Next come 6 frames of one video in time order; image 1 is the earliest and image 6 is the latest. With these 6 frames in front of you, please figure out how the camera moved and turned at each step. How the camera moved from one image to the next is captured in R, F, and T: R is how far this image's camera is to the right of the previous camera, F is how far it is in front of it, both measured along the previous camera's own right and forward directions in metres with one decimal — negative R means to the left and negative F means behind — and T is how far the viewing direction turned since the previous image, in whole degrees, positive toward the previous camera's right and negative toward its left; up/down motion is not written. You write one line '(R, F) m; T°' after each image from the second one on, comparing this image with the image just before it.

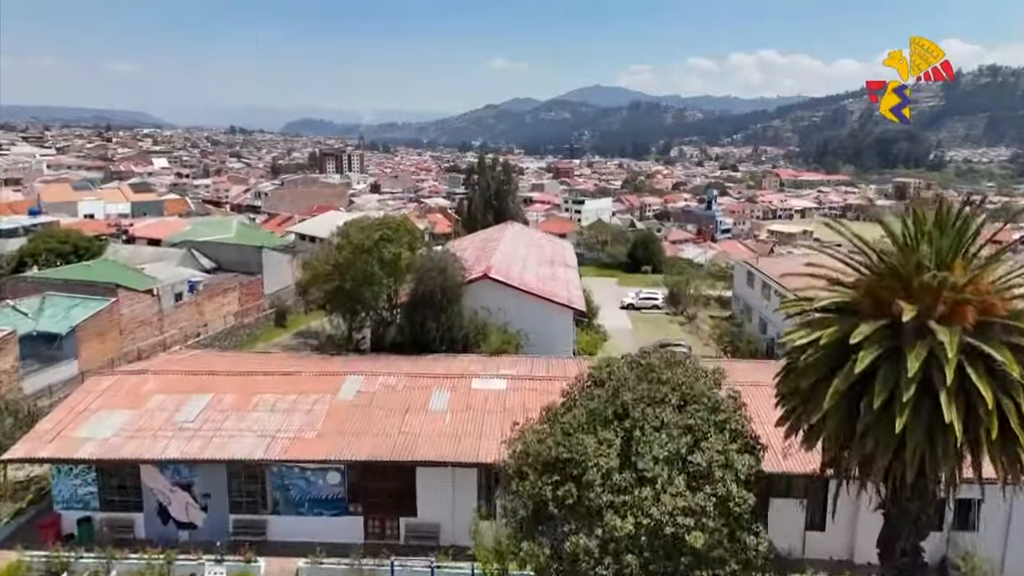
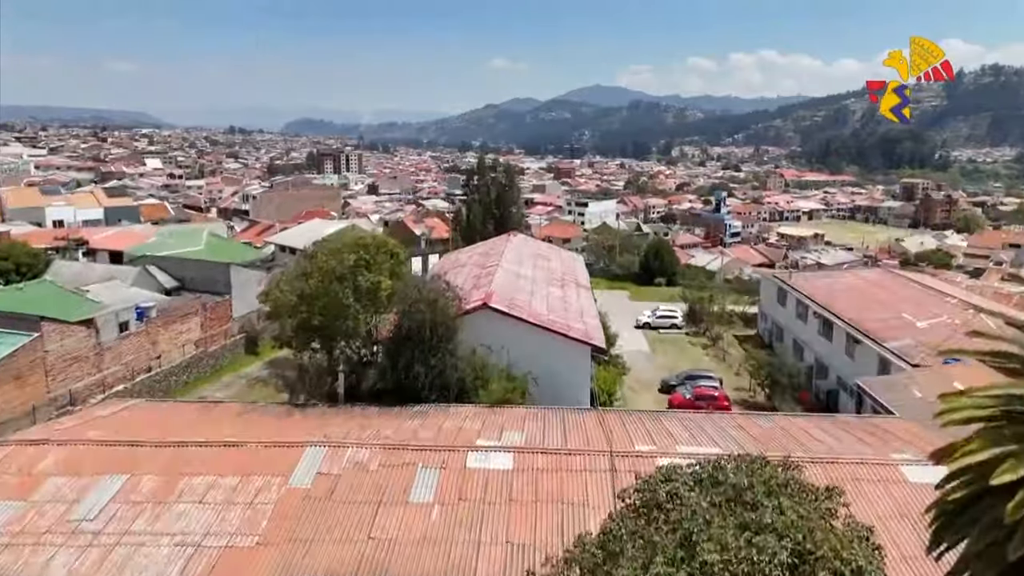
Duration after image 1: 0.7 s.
(-0.1, +3.0) m; 0°
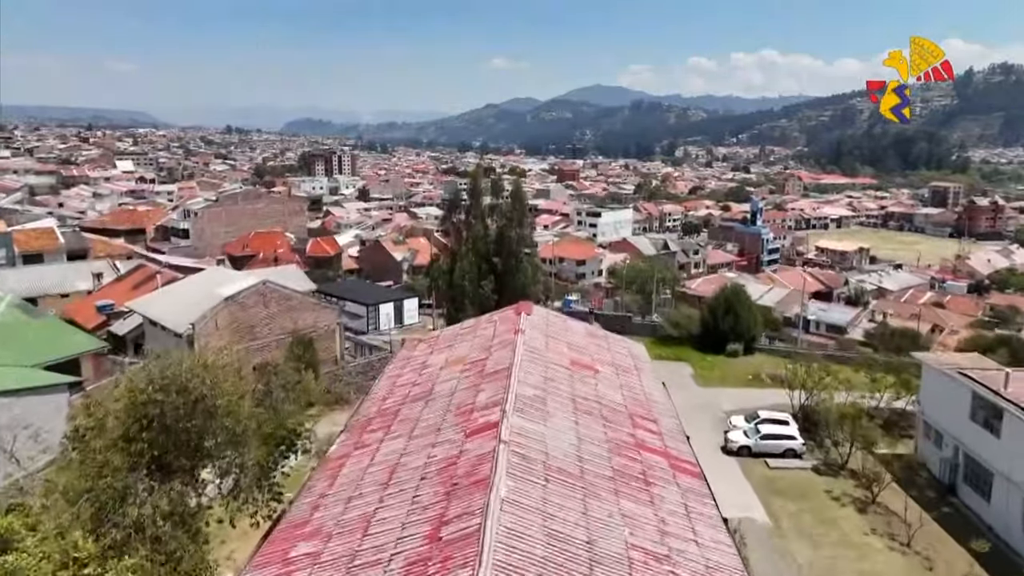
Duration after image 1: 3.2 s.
(-0.2, +10.8) m; 0°
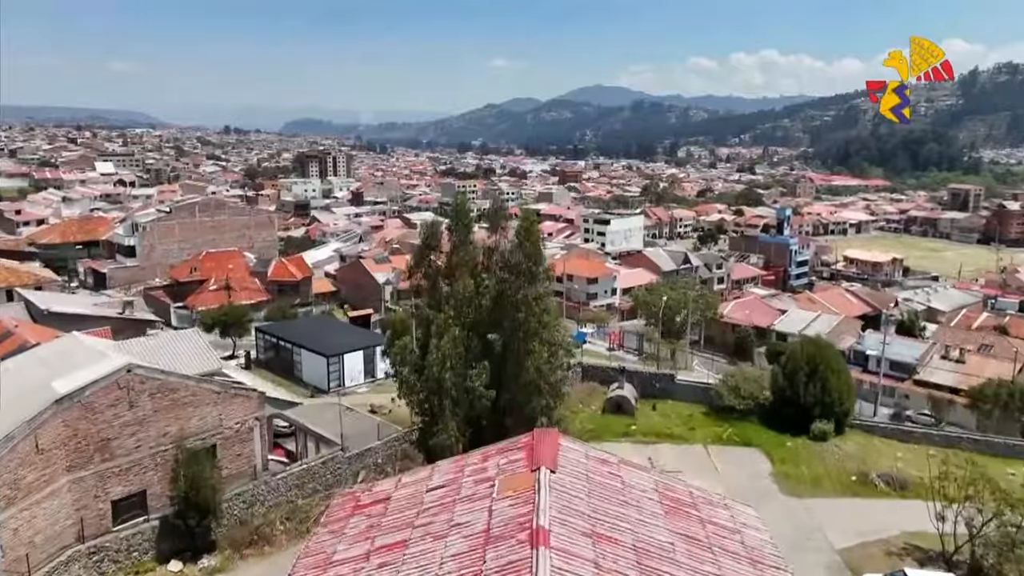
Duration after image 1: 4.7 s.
(-0.1, +6.5) m; 0°
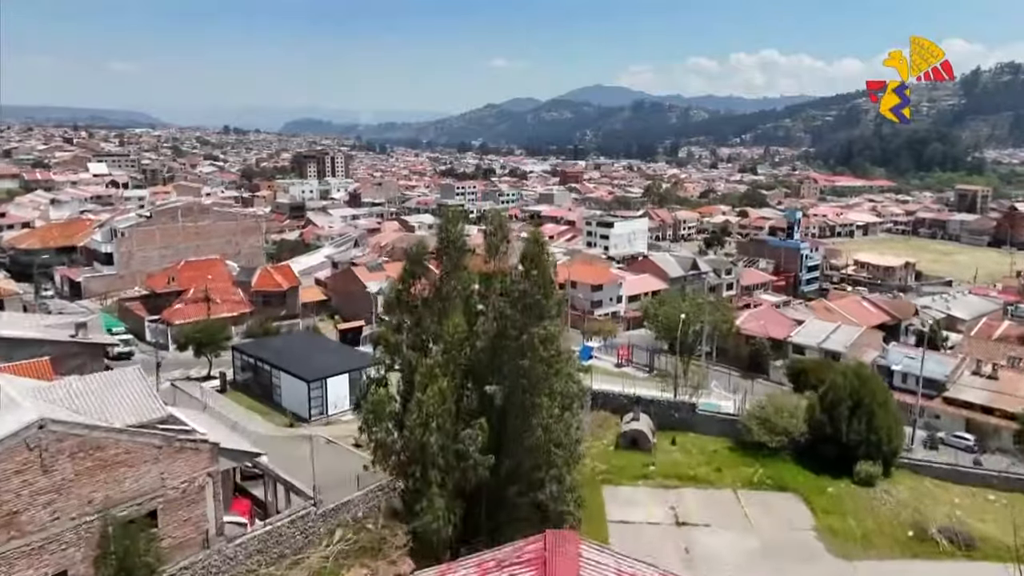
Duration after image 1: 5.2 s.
(0.0, +2.1) m; 0°
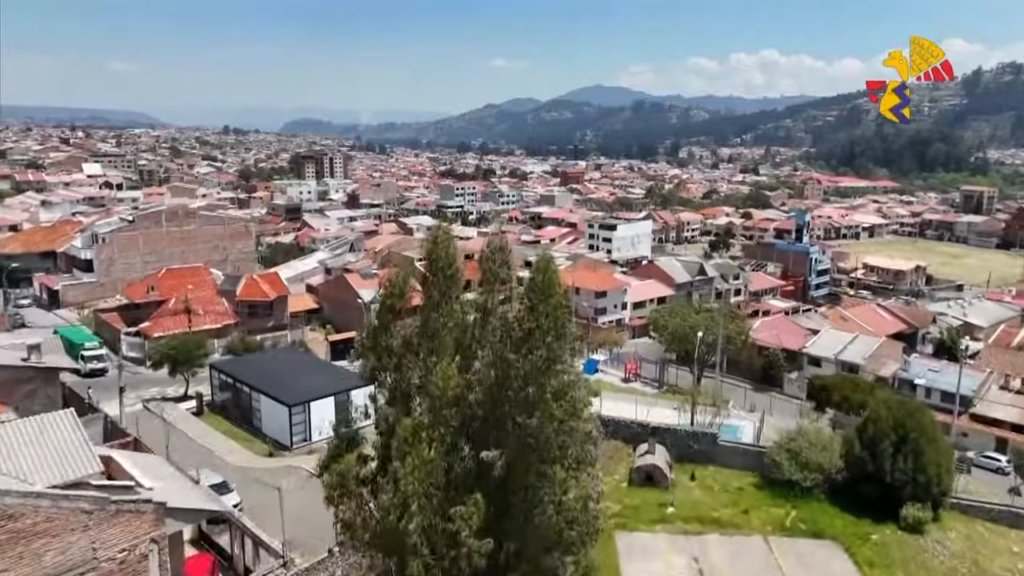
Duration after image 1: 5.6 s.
(0.0, +1.7) m; 0°
